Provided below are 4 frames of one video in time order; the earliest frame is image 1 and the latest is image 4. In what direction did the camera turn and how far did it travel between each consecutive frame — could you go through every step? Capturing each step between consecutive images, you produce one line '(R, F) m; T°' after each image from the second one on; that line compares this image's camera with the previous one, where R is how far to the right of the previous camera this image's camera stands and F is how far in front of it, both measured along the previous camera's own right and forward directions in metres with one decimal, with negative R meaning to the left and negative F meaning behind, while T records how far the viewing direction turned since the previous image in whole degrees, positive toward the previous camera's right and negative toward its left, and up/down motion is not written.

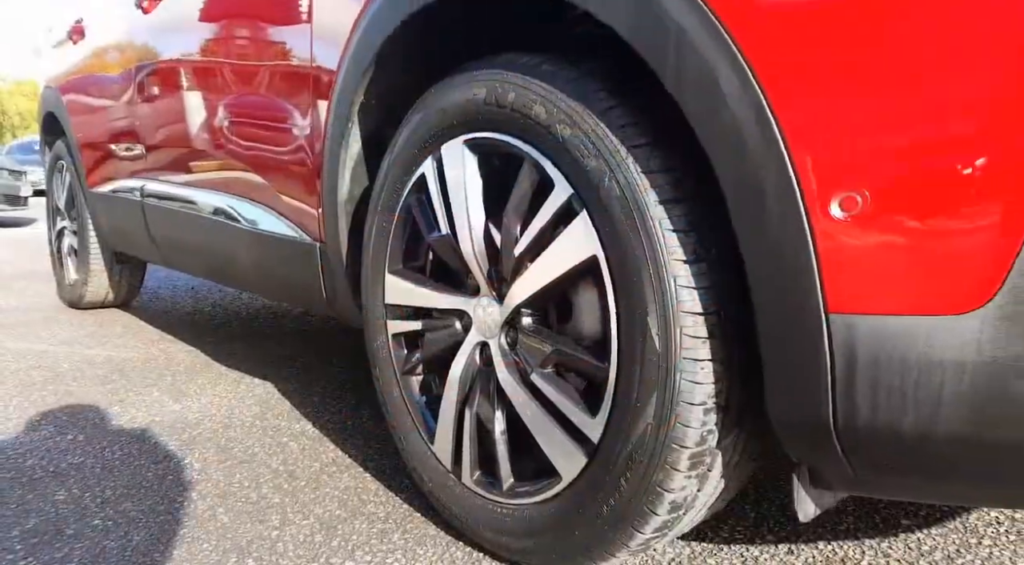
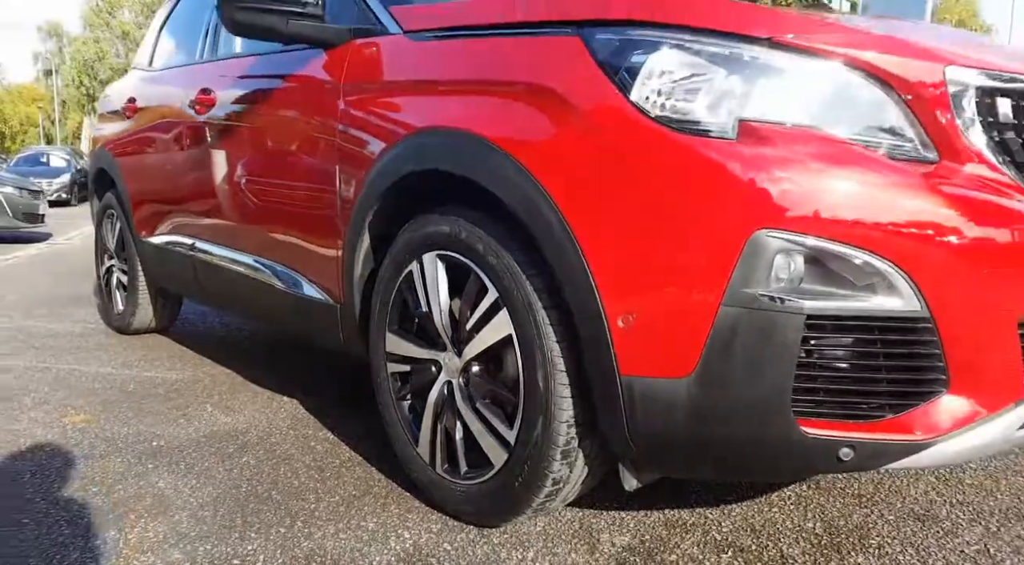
(+0.1, -0.7) m; 0°
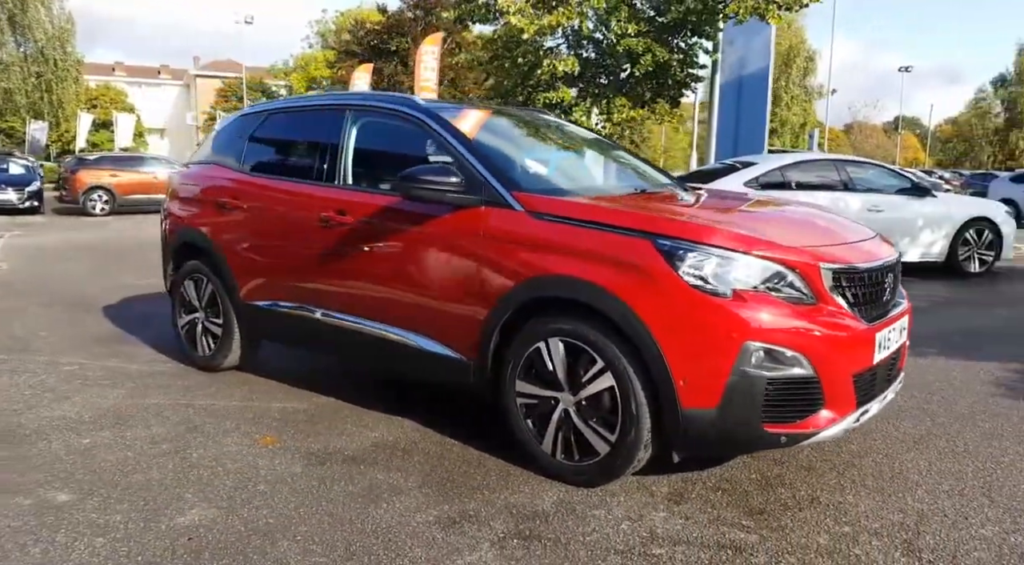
(-0.9, -1.4) m; +10°
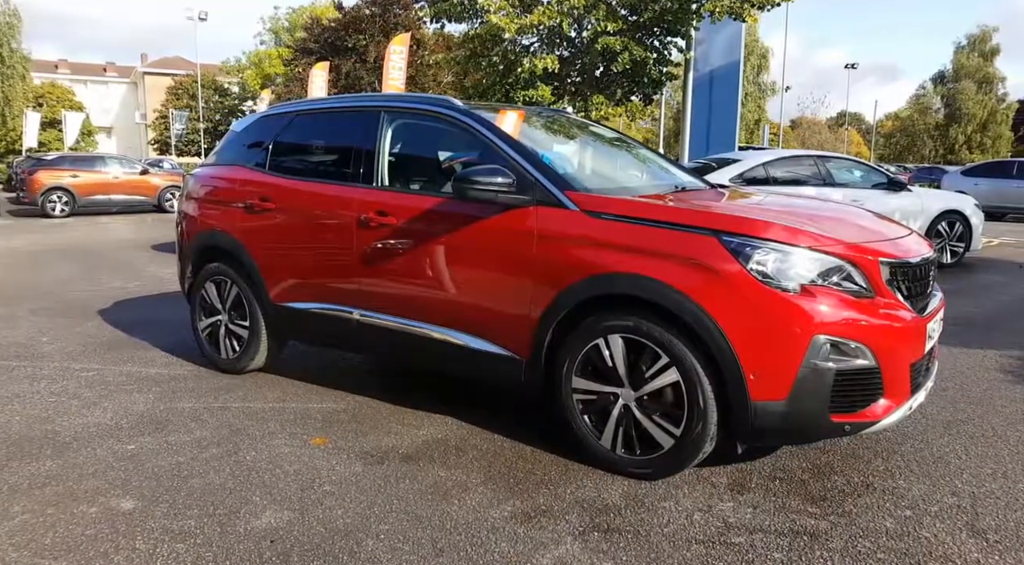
(-0.4, 0.0) m; +3°
